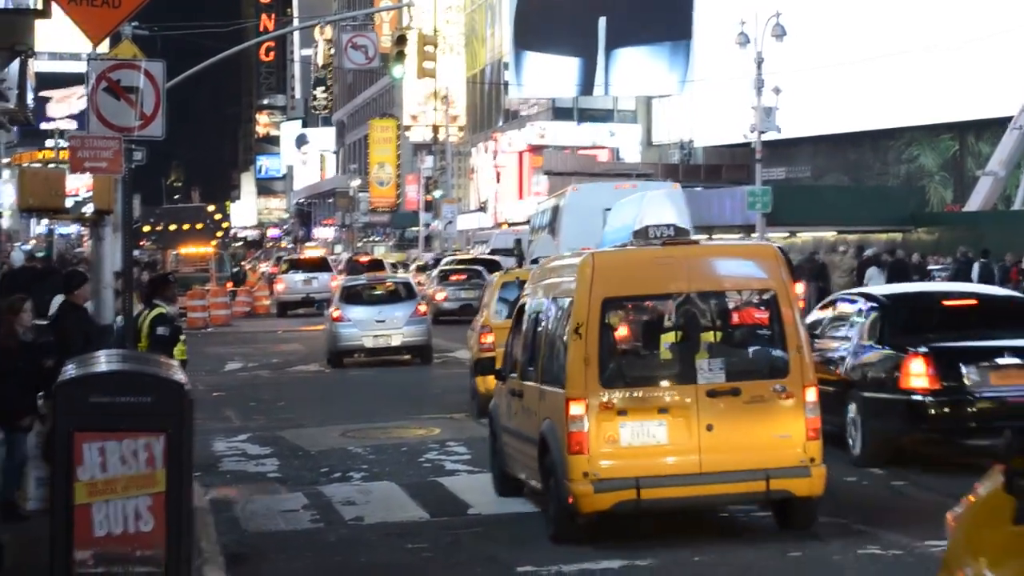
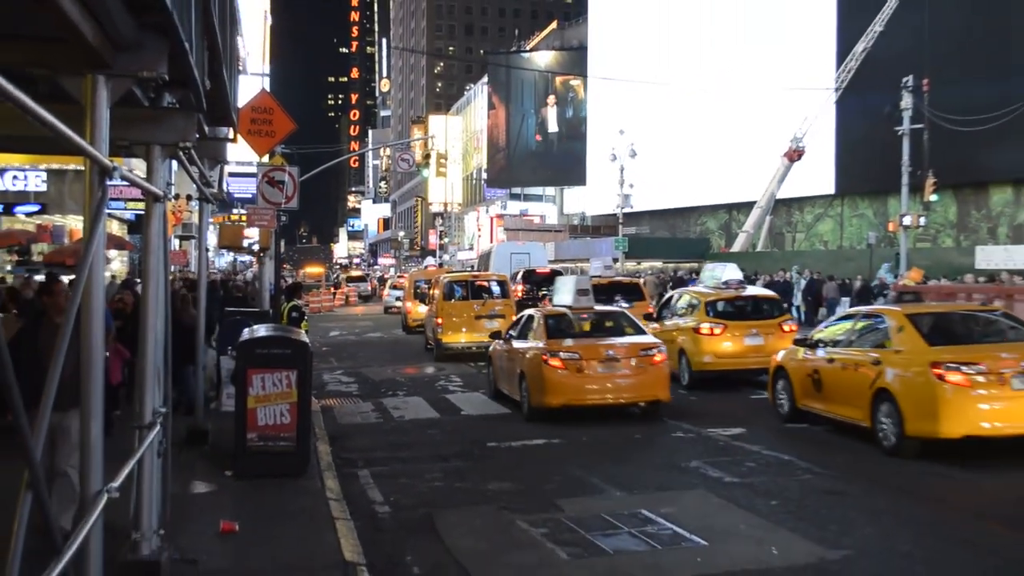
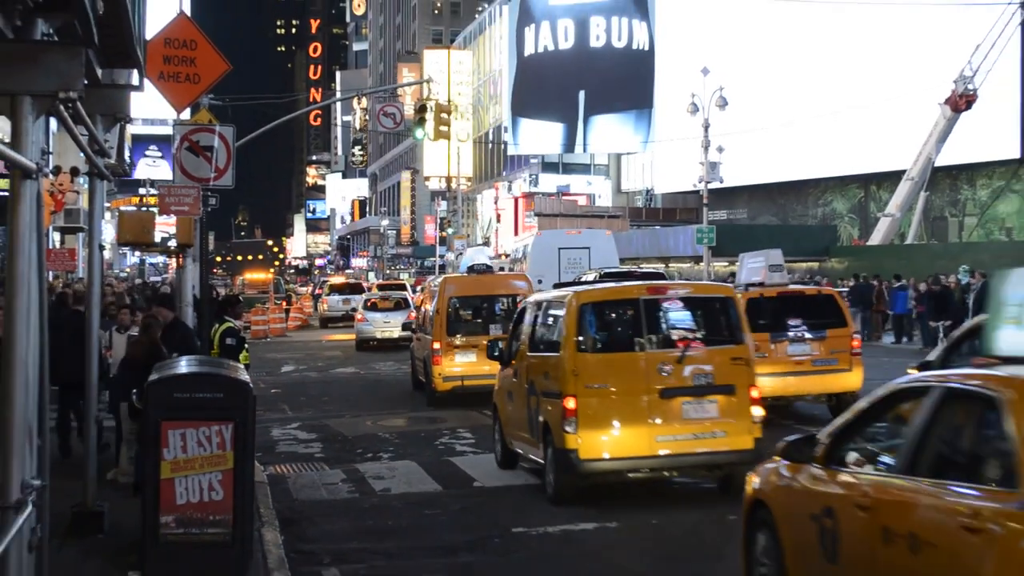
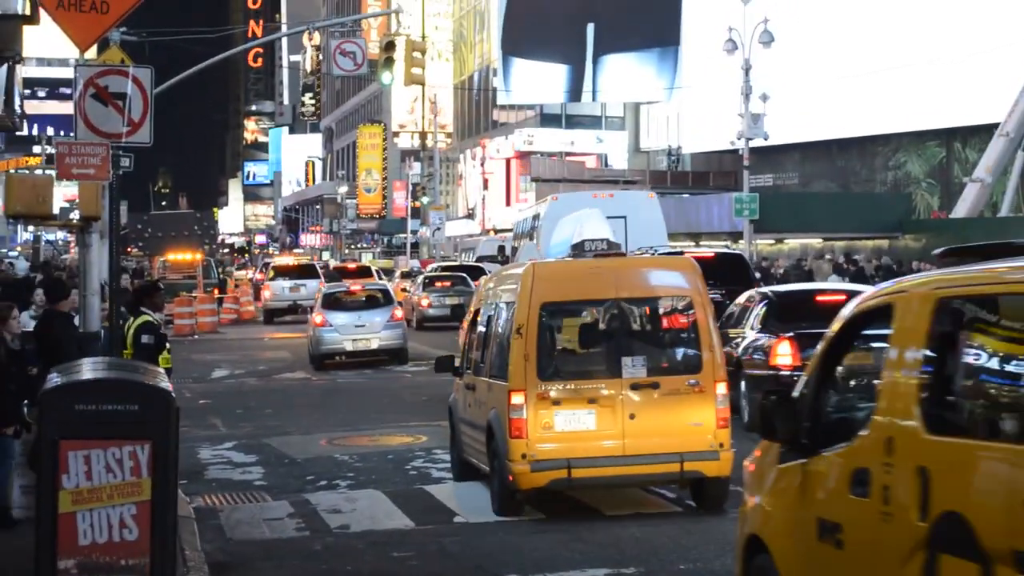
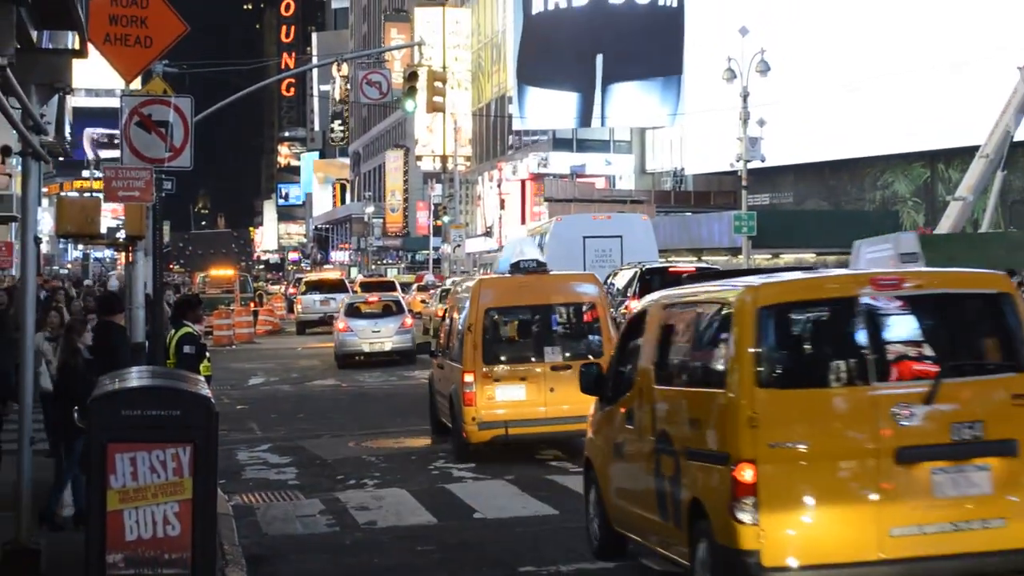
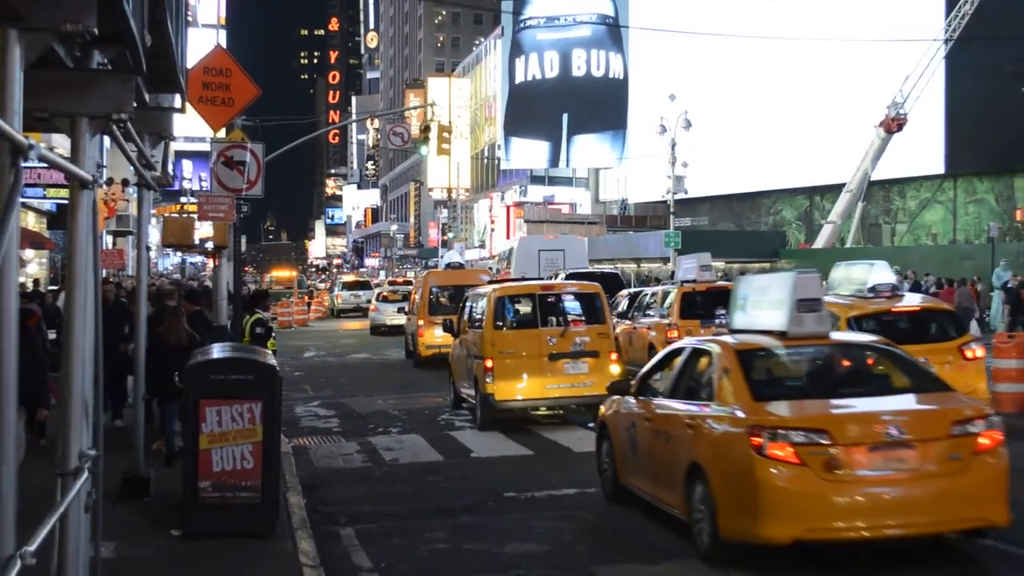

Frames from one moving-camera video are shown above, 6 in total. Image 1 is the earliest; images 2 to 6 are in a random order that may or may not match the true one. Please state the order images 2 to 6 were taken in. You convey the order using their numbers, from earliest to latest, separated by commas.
4, 5, 3, 6, 2
